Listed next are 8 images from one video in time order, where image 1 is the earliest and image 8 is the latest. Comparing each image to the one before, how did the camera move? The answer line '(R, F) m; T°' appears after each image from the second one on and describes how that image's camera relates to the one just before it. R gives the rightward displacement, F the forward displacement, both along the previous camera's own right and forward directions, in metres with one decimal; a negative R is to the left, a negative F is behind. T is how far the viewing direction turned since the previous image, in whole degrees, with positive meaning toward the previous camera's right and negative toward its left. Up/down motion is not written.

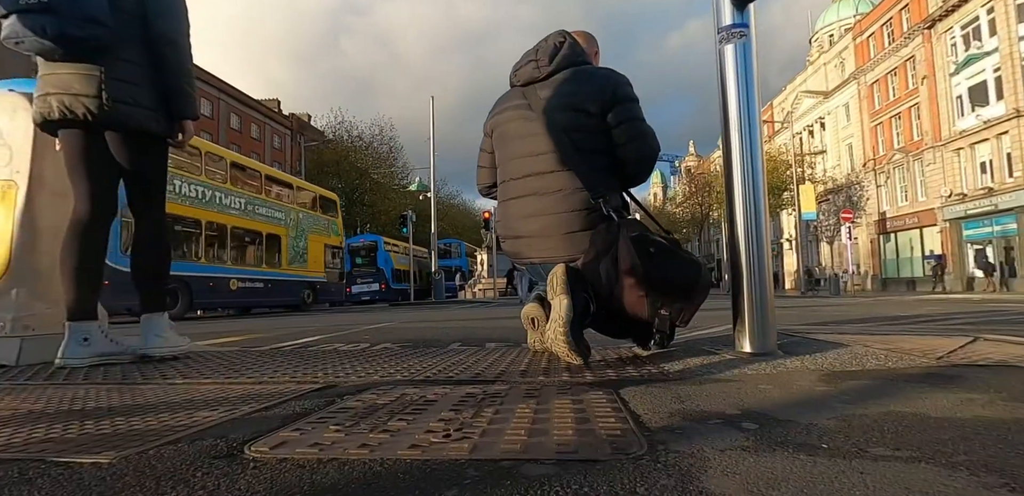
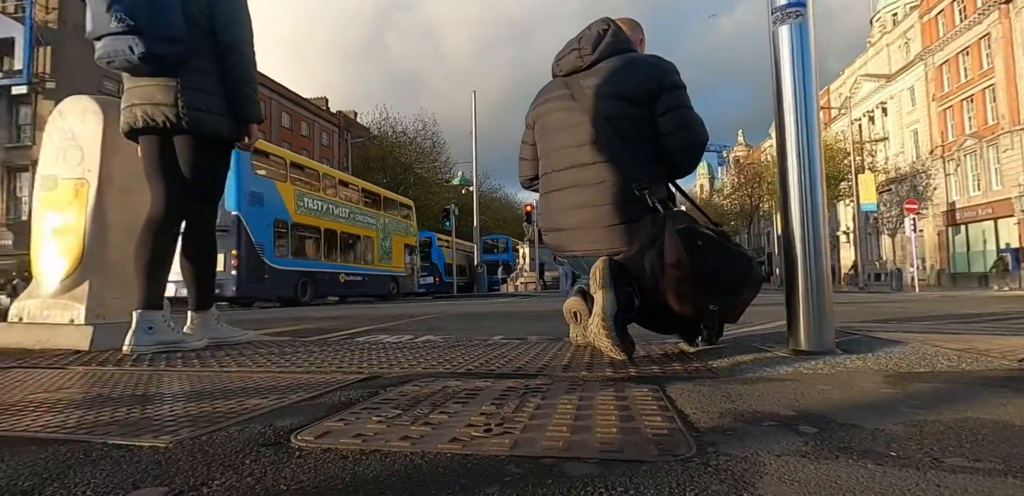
(0.0, 0.0) m; -5°
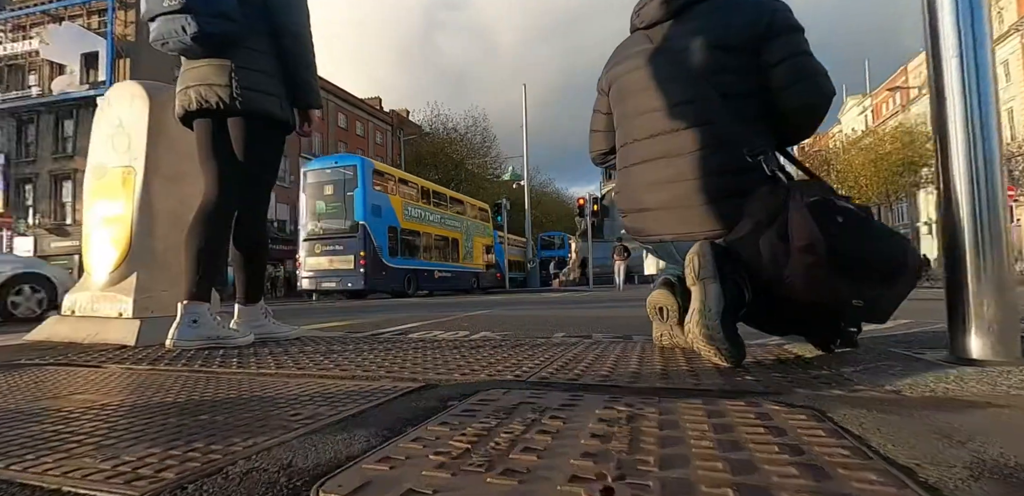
(-0.1, +0.5) m; -5°
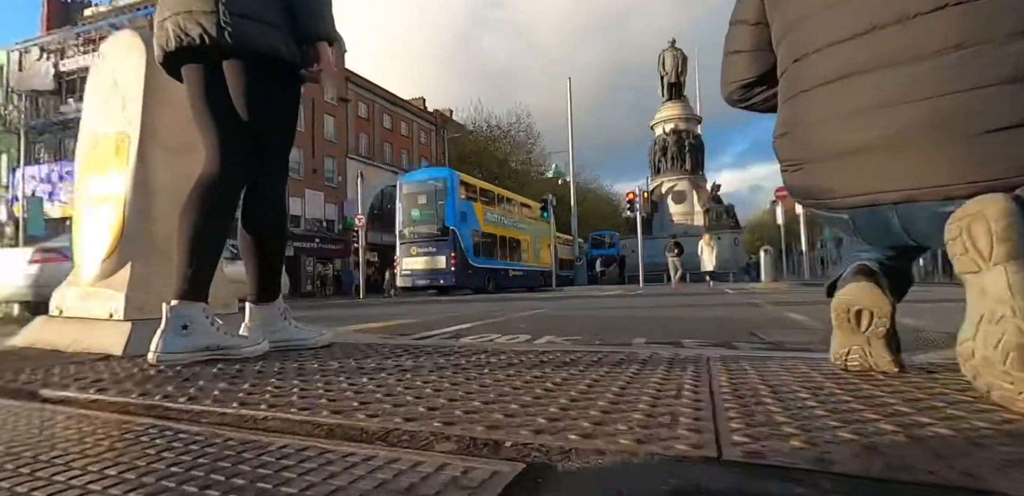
(-0.3, +1.1) m; -4°
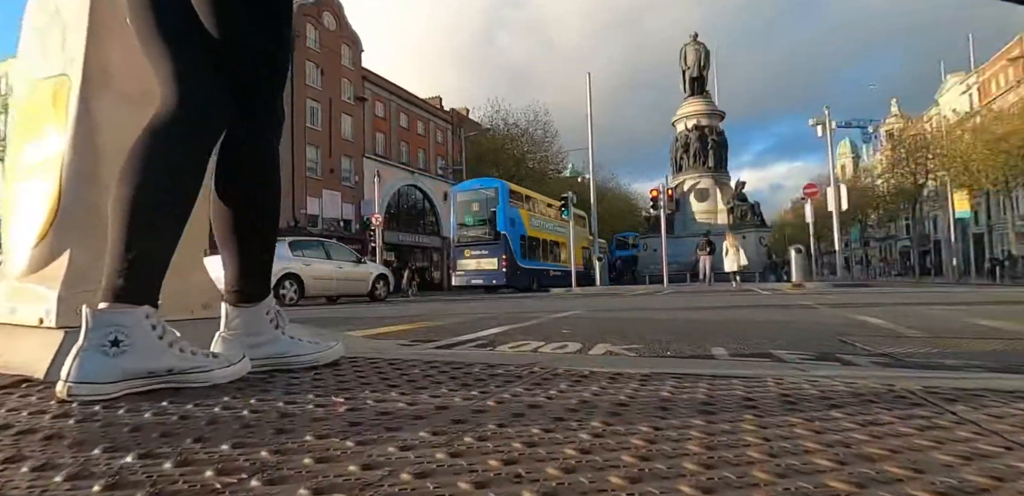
(-0.3, +1.0) m; -2°
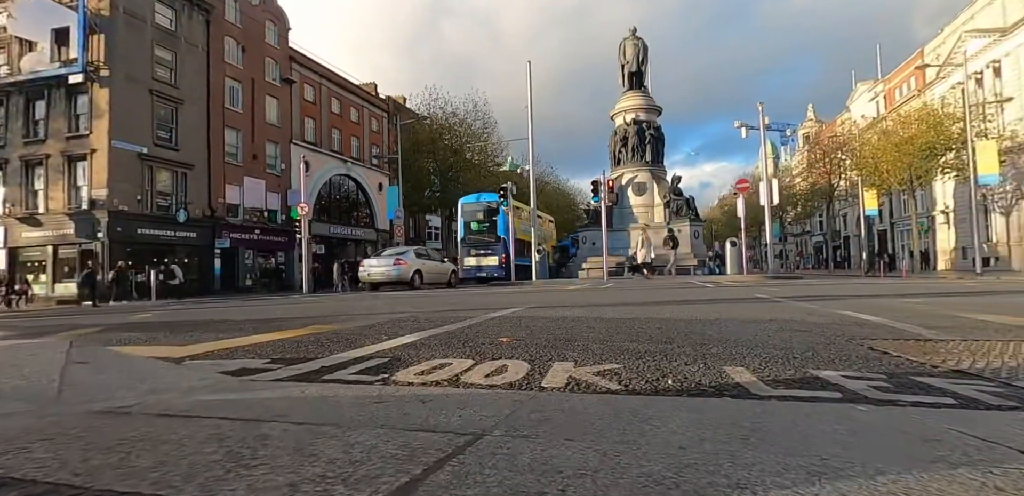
(+0.2, +1.8) m; +6°
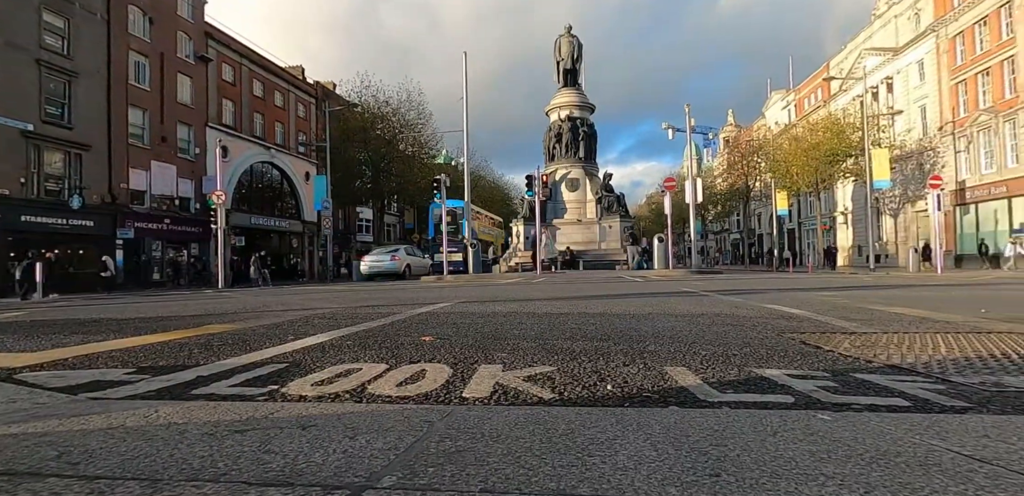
(+0.1, +0.4) m; +7°
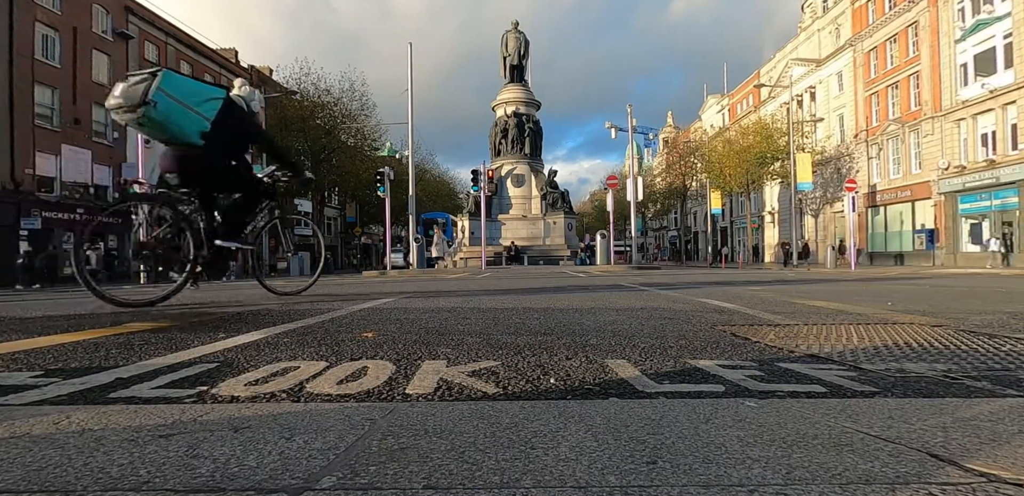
(0.0, 0.0) m; +6°
